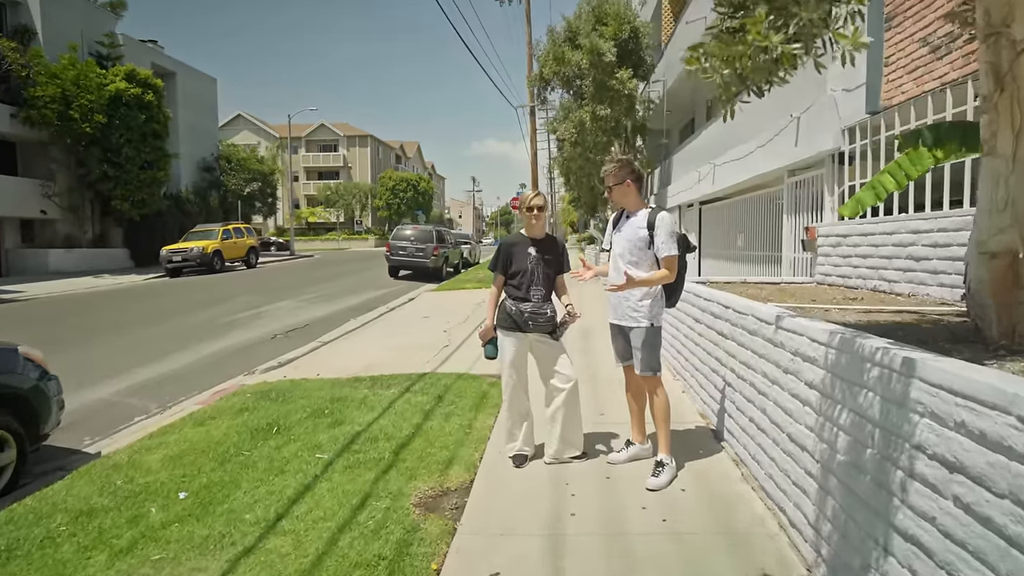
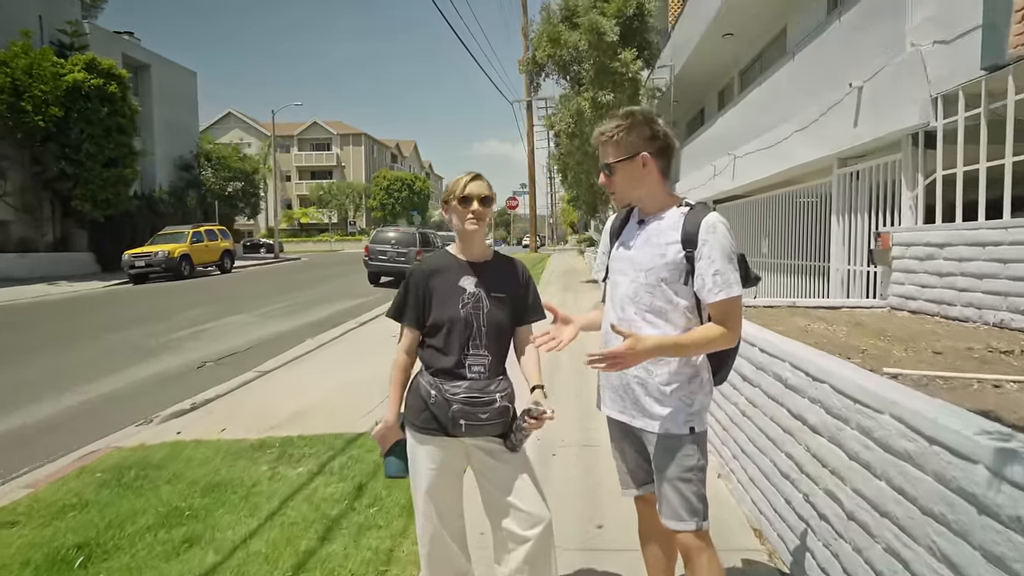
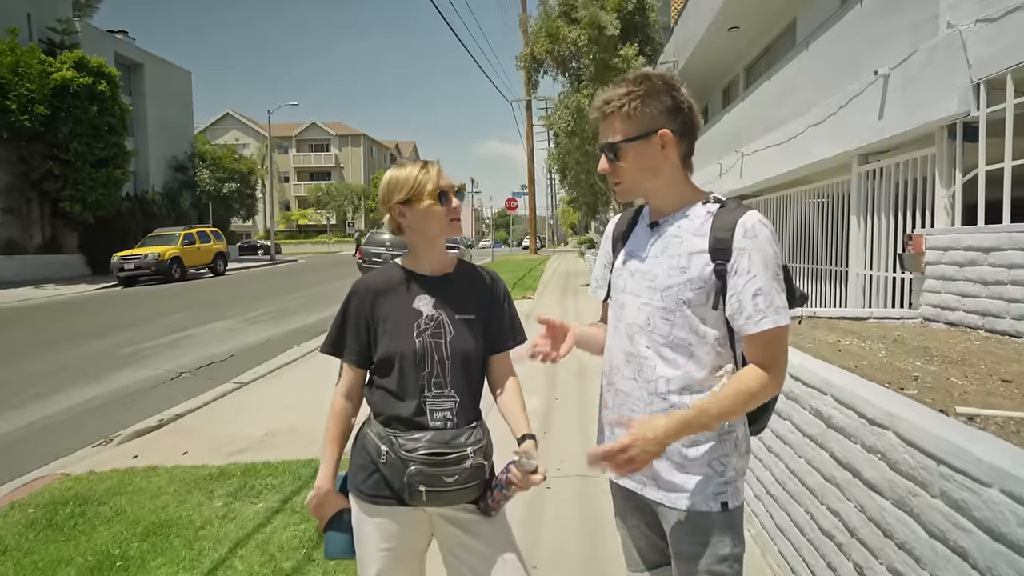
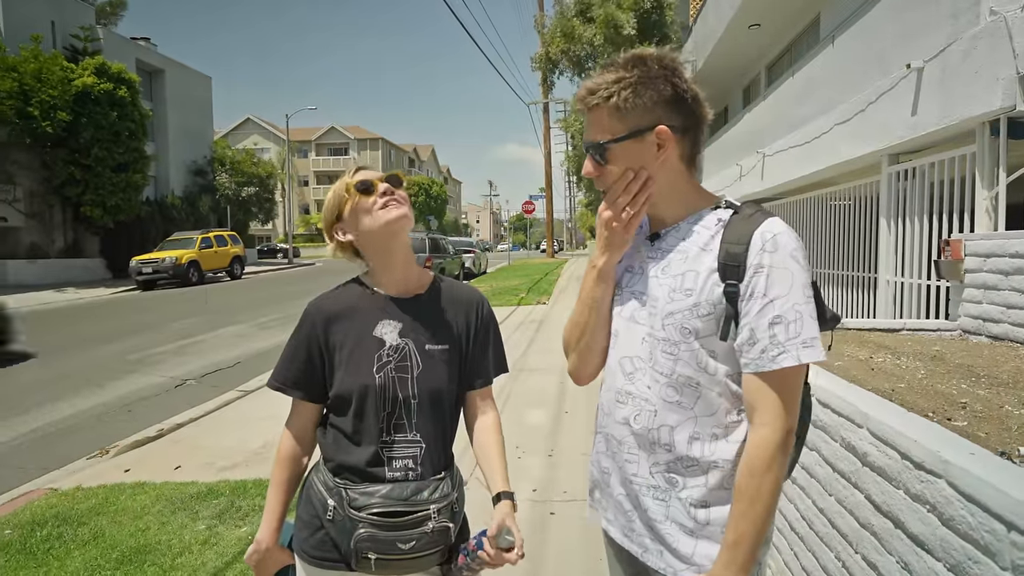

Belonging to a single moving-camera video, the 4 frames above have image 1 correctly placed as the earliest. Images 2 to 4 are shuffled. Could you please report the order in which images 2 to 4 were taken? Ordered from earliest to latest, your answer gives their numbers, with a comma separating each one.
2, 3, 4
